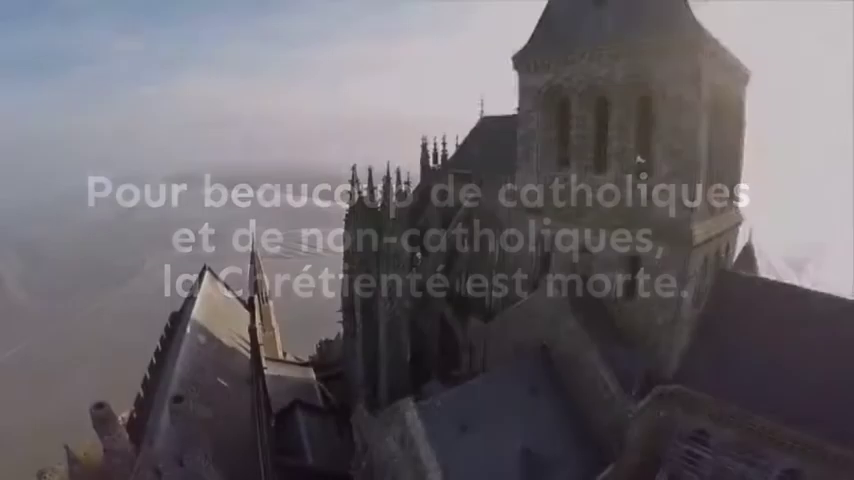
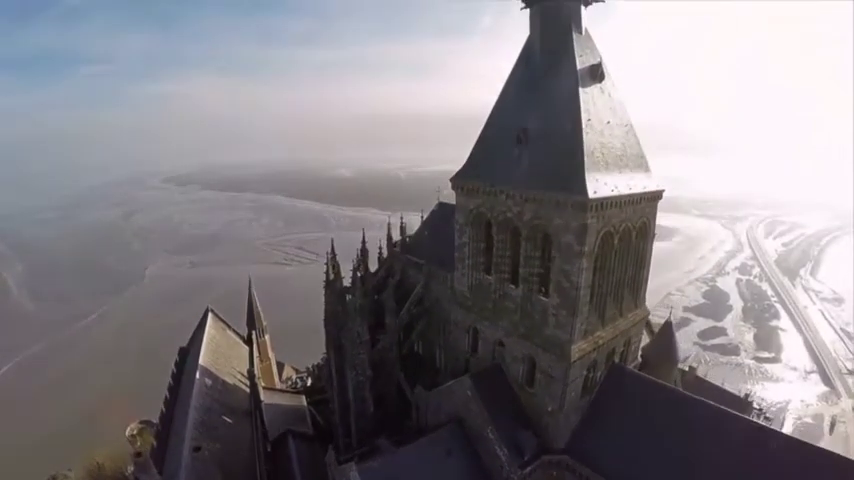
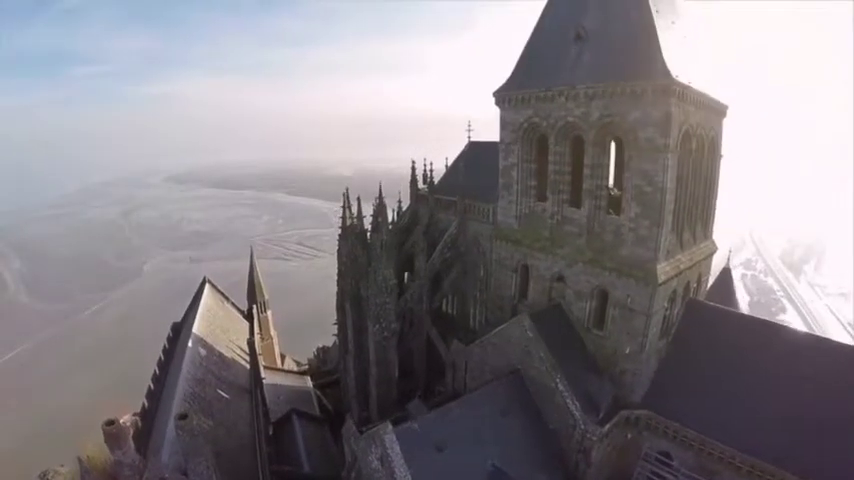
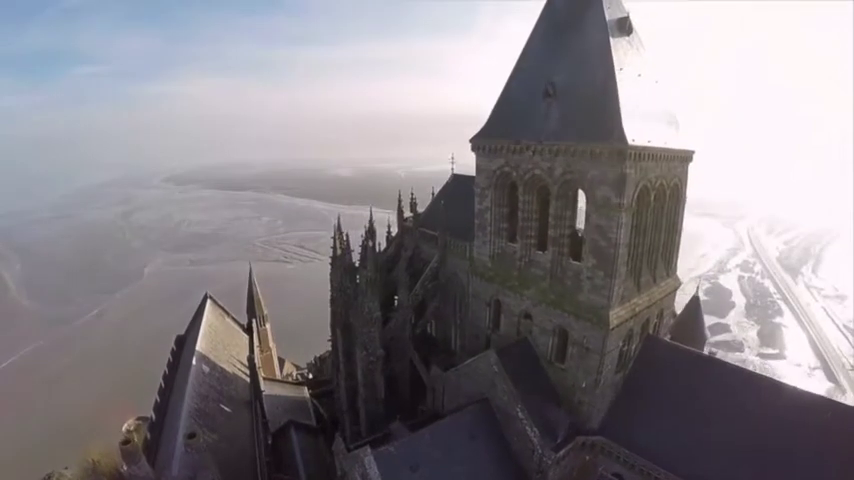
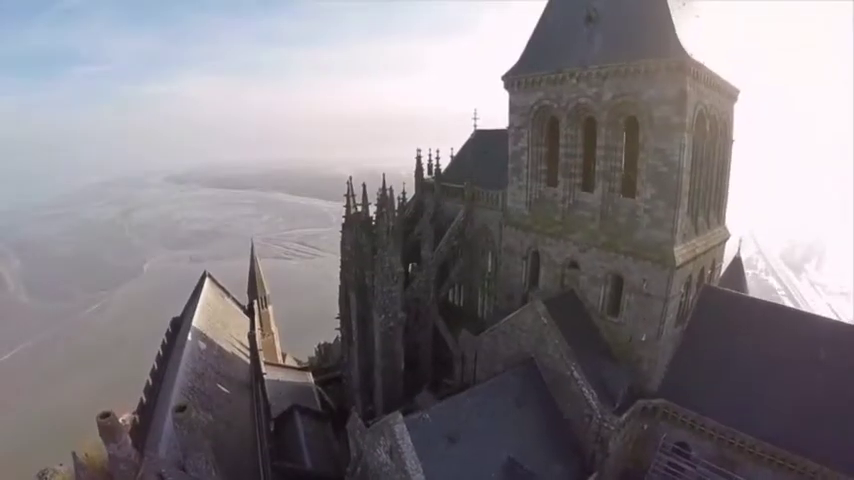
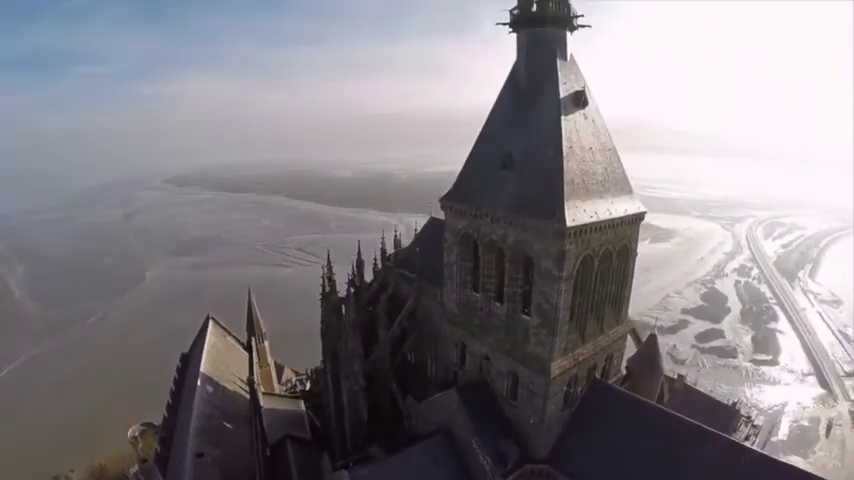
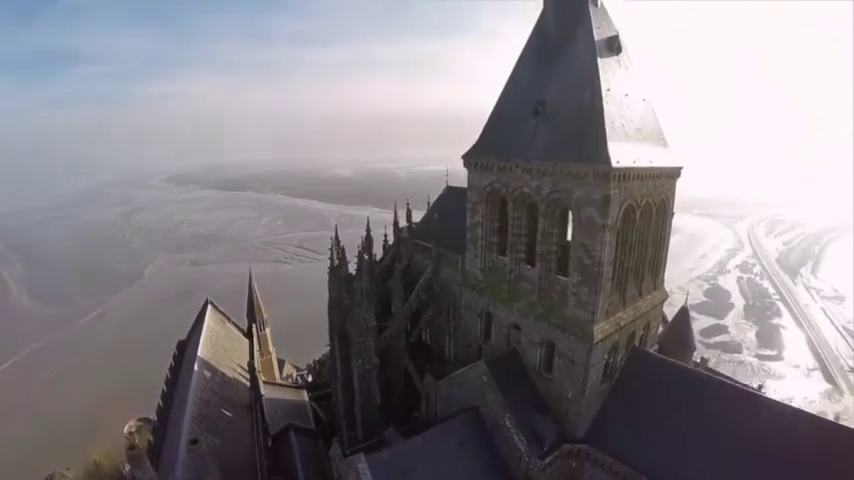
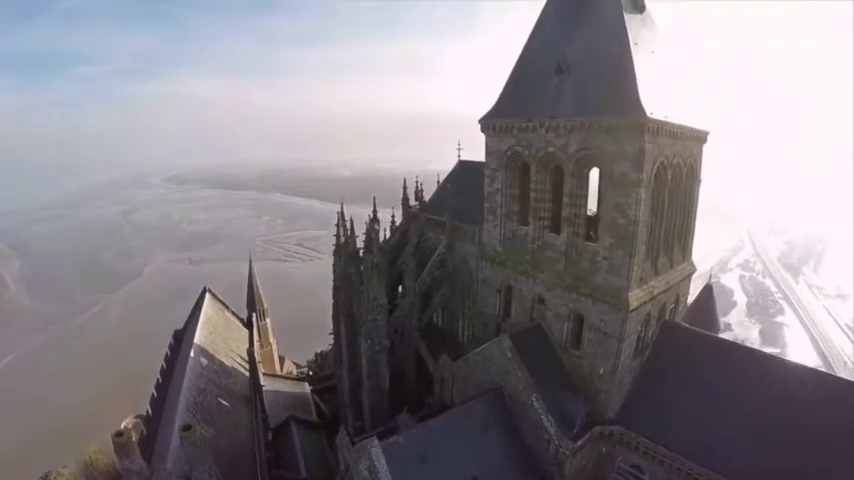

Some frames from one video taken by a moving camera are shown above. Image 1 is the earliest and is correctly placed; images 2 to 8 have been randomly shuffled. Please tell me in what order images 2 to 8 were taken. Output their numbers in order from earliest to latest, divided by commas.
5, 3, 8, 4, 7, 2, 6
